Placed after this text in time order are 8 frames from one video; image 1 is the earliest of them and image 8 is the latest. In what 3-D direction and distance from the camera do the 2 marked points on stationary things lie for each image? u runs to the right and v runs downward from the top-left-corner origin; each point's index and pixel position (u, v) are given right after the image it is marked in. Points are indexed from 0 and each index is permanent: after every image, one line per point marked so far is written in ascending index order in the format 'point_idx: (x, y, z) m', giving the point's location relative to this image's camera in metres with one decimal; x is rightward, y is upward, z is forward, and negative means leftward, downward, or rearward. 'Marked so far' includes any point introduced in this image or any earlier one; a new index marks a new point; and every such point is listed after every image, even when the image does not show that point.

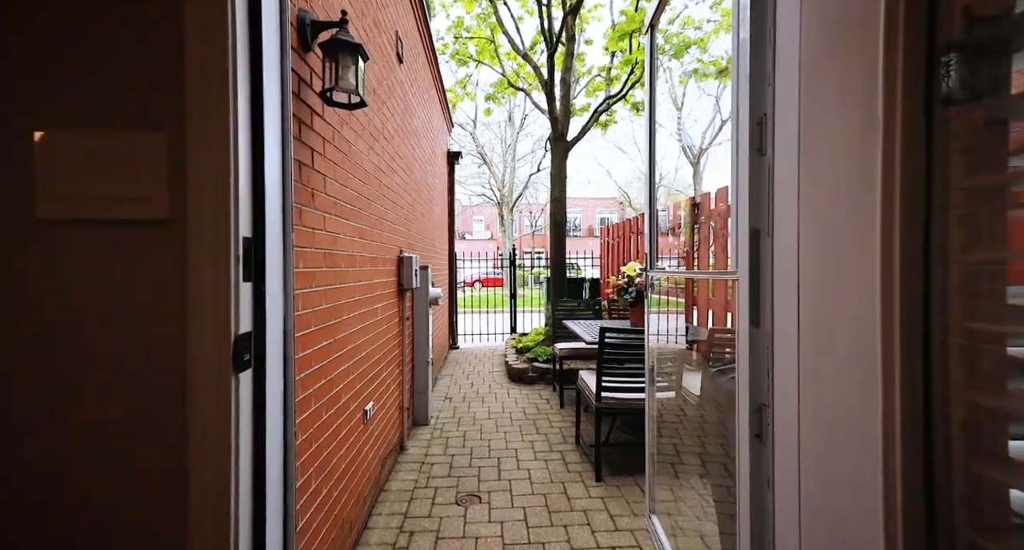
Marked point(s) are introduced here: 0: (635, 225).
0: (+1.5, +0.6, +5.6) m
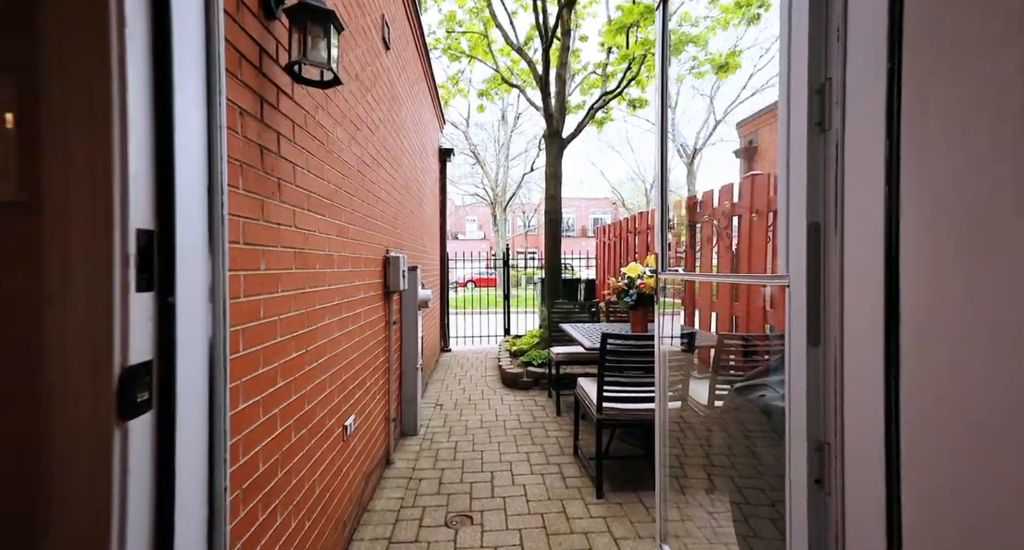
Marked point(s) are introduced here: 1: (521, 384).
0: (+1.4, +0.6, +5.5) m
1: (+0.1, -1.1, +4.7) m
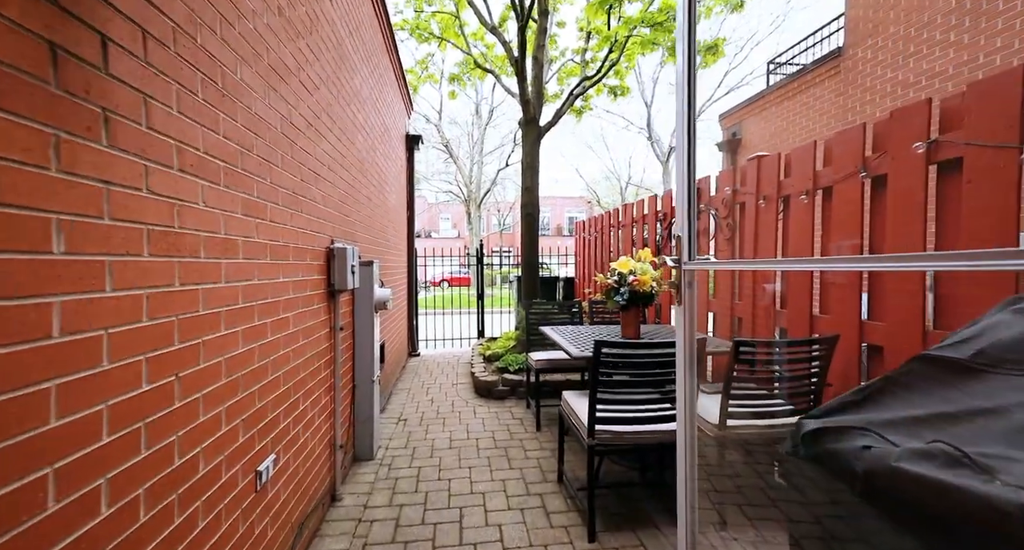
0: (+1.1, +0.6, +5.0) m
1: (-0.1, -1.1, +4.2) m
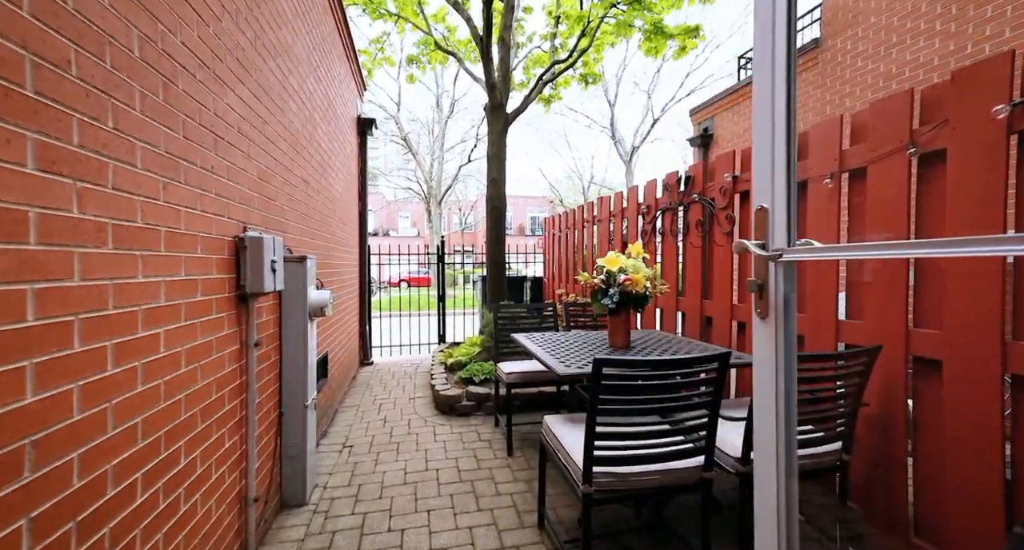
0: (+0.8, +0.6, +4.6) m
1: (-0.4, -1.1, +3.7) m
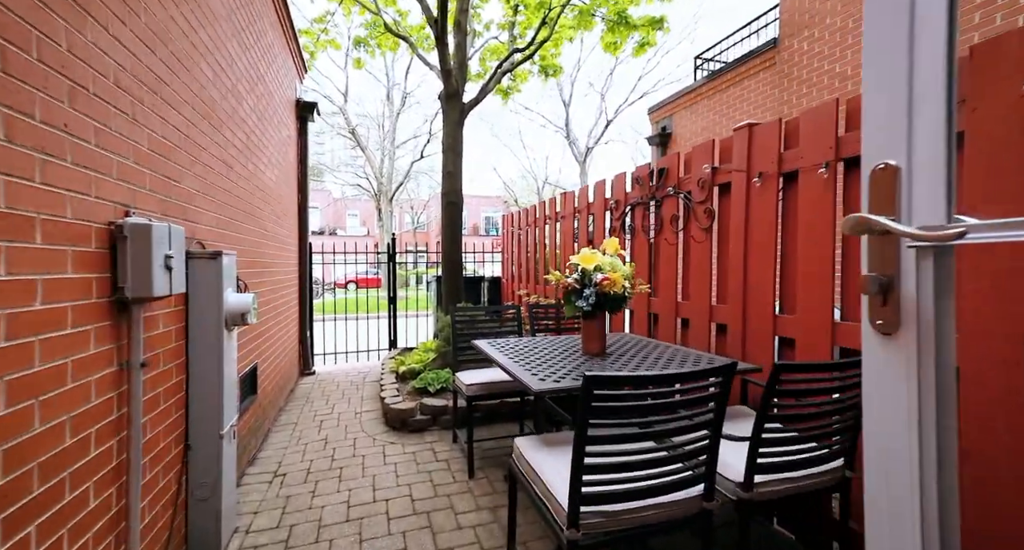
0: (+0.4, +0.6, +4.3) m
1: (-0.7, -1.1, +3.3) m
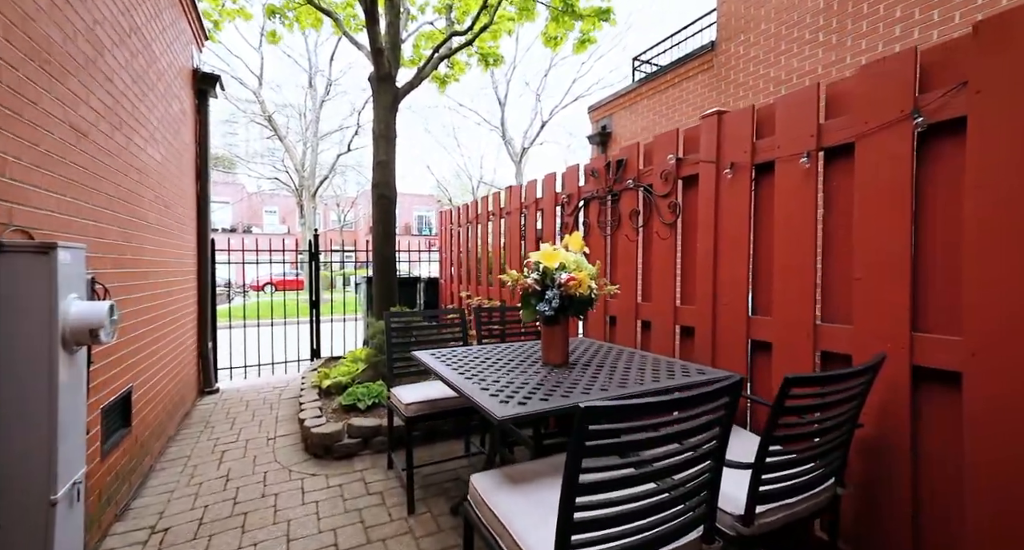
0: (-0.1, +0.6, +4.0) m
1: (-1.0, -1.1, +2.8) m
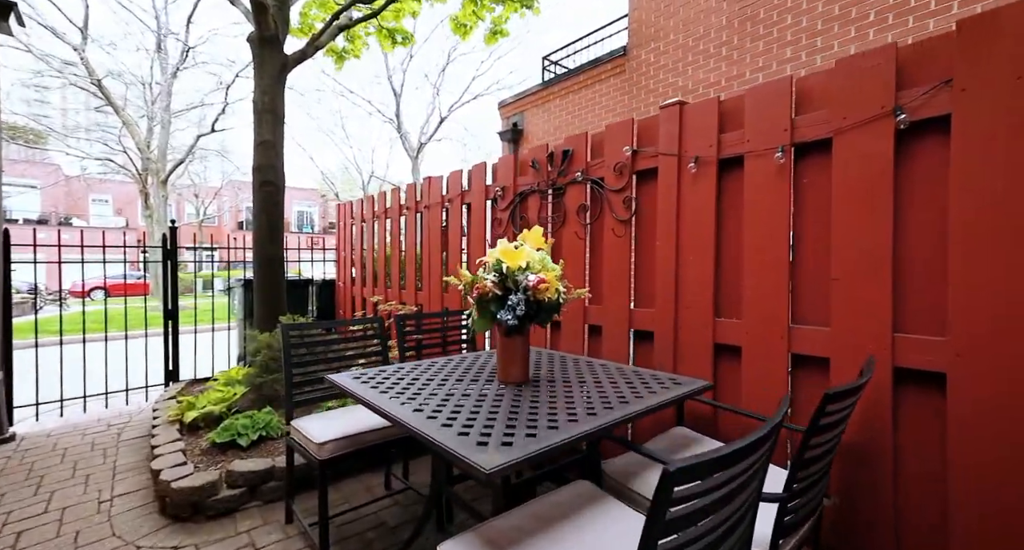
0: (-0.7, +0.6, +3.6) m
1: (-1.3, -1.1, +2.2) m
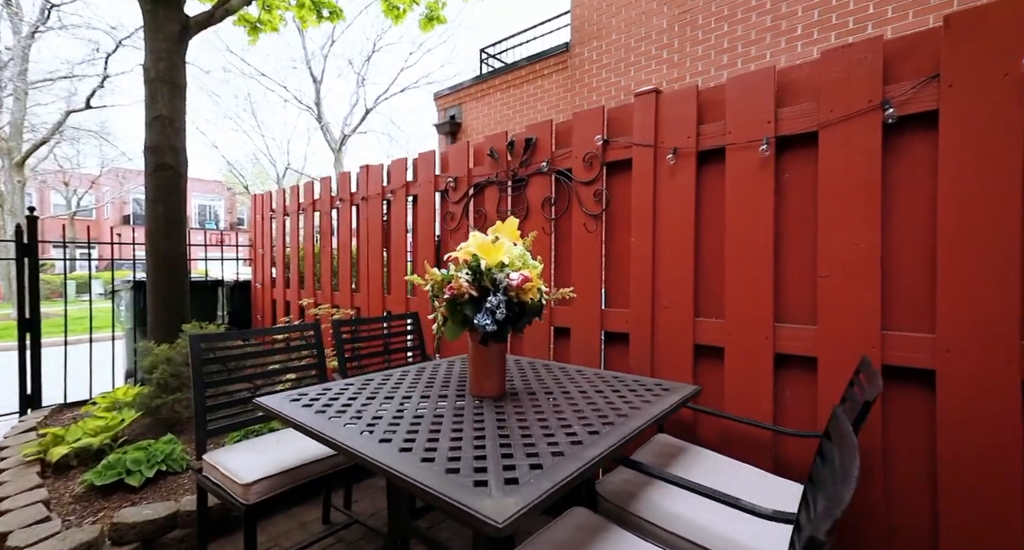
0: (-1.1, +0.6, +3.2) m
1: (-1.5, -1.1, +1.7) m
